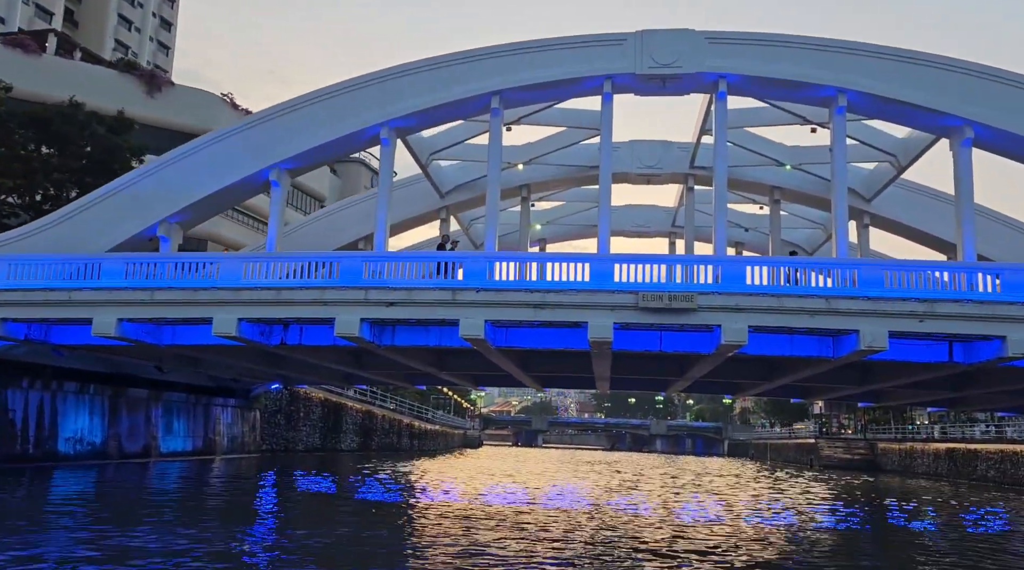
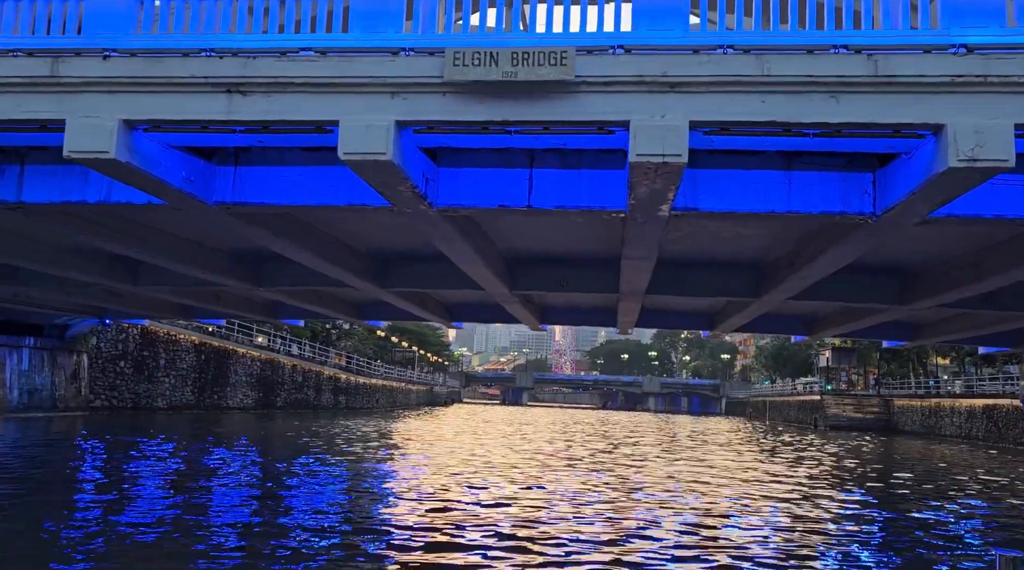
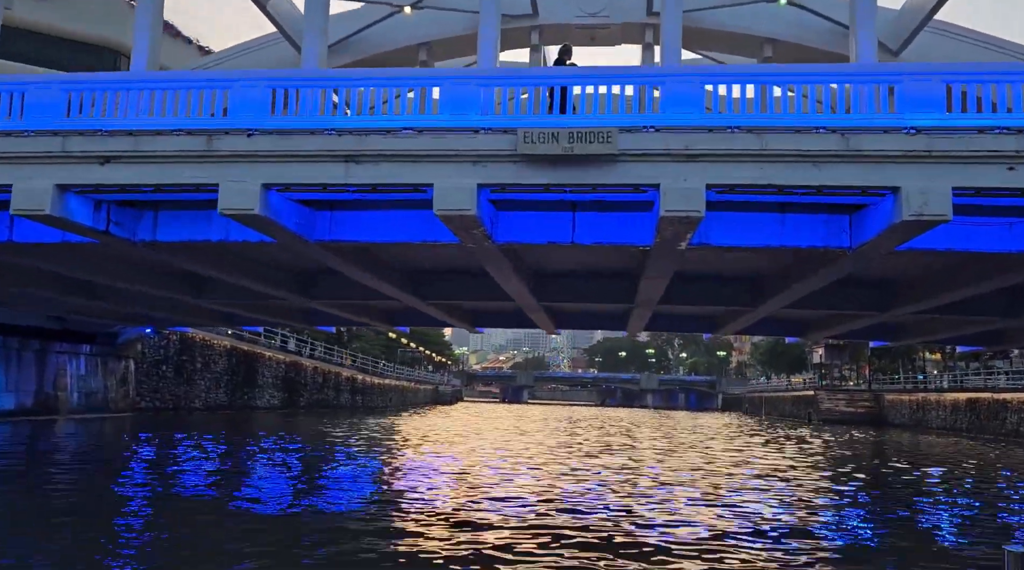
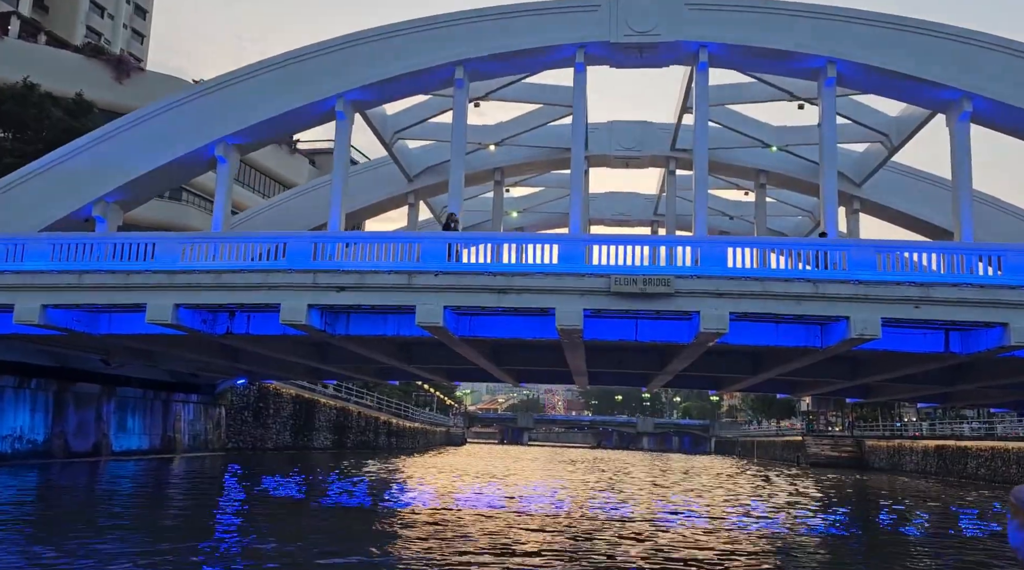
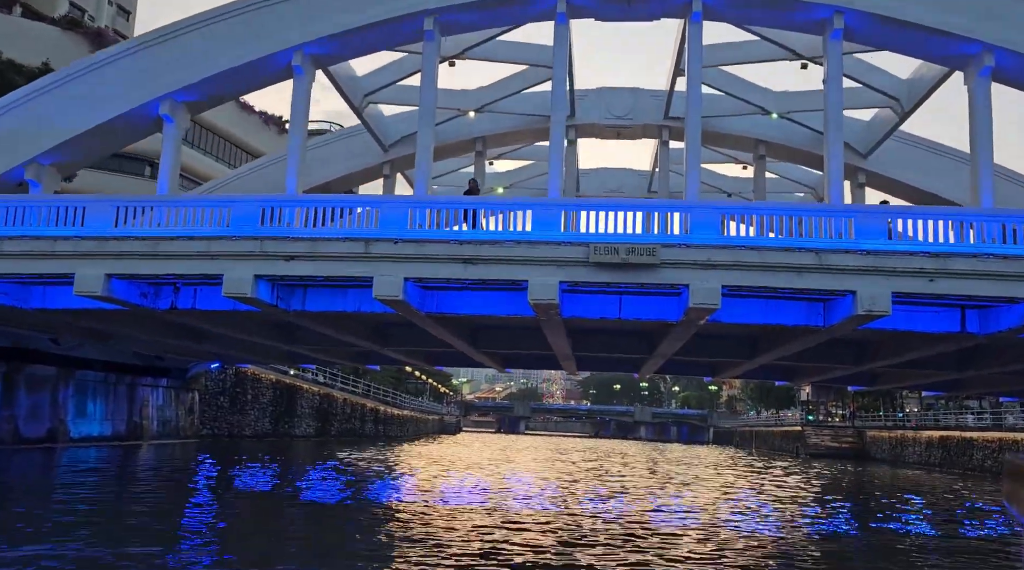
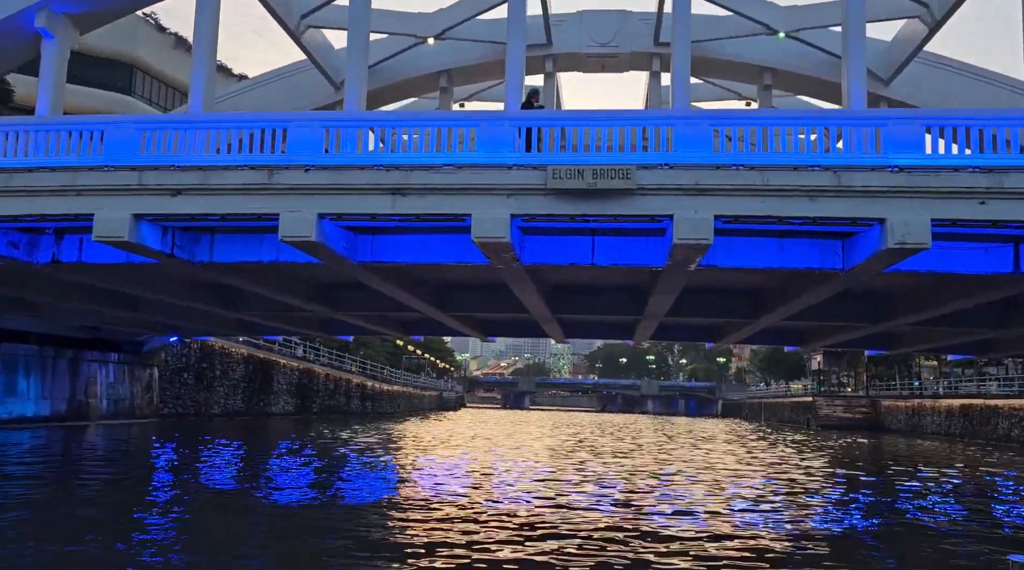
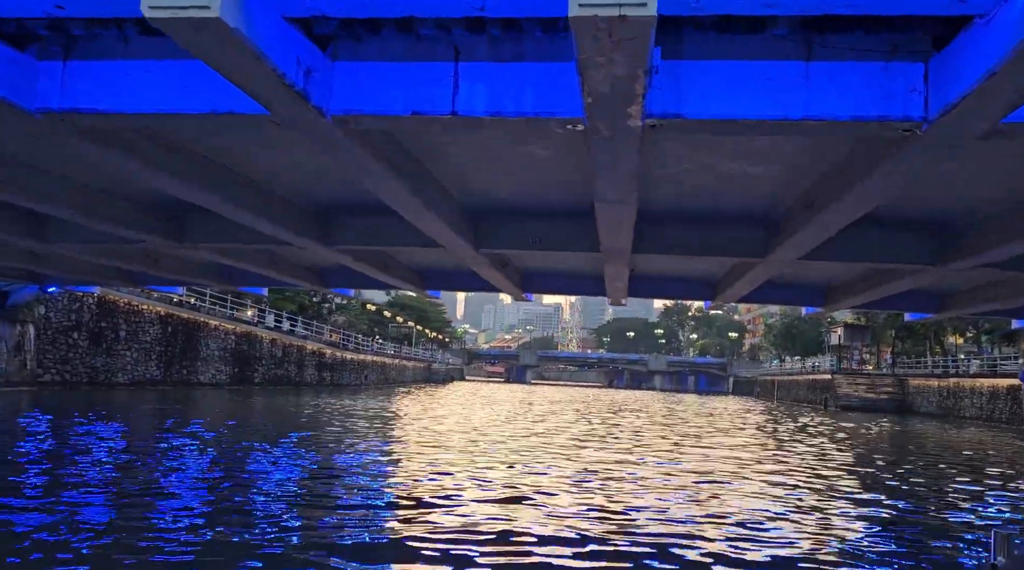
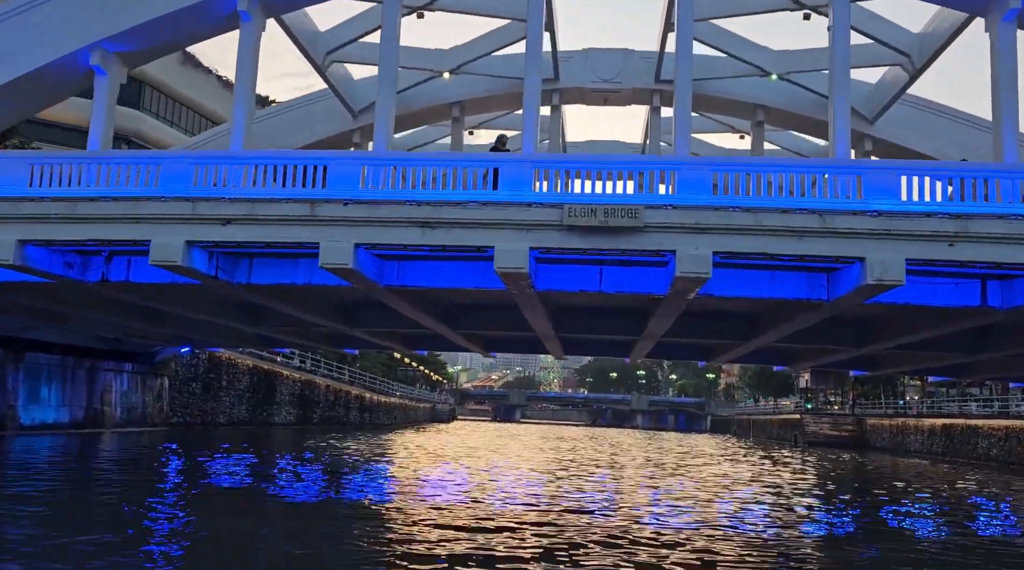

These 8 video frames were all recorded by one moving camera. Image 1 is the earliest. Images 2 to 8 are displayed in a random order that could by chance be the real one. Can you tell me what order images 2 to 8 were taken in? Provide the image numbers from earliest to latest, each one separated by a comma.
4, 5, 8, 6, 3, 2, 7
